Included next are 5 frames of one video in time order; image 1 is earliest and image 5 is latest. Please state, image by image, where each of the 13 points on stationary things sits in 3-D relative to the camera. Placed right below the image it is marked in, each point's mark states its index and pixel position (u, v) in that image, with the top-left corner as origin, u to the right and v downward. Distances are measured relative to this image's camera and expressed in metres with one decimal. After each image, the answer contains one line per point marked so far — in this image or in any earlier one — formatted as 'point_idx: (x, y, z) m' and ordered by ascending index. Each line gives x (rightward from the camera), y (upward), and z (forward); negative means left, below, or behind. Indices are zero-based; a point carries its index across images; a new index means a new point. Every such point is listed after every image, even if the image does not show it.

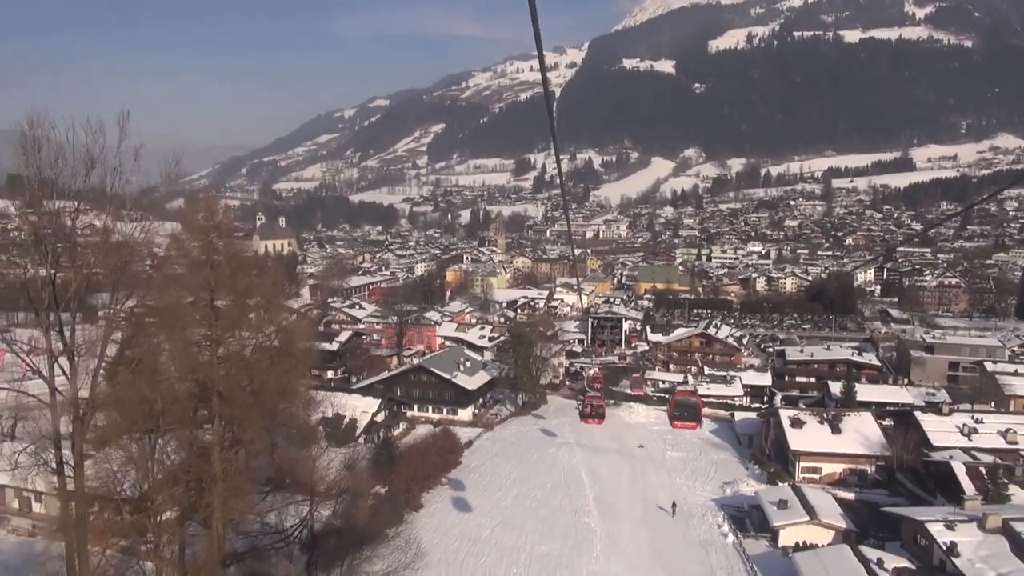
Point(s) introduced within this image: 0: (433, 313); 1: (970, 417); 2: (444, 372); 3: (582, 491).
0: (-2.2, -0.7, +18.7) m
1: (+6.4, -1.8, +9.5) m
2: (-1.2, -1.5, +12.1) m
3: (+0.9, -2.6, +8.9) m
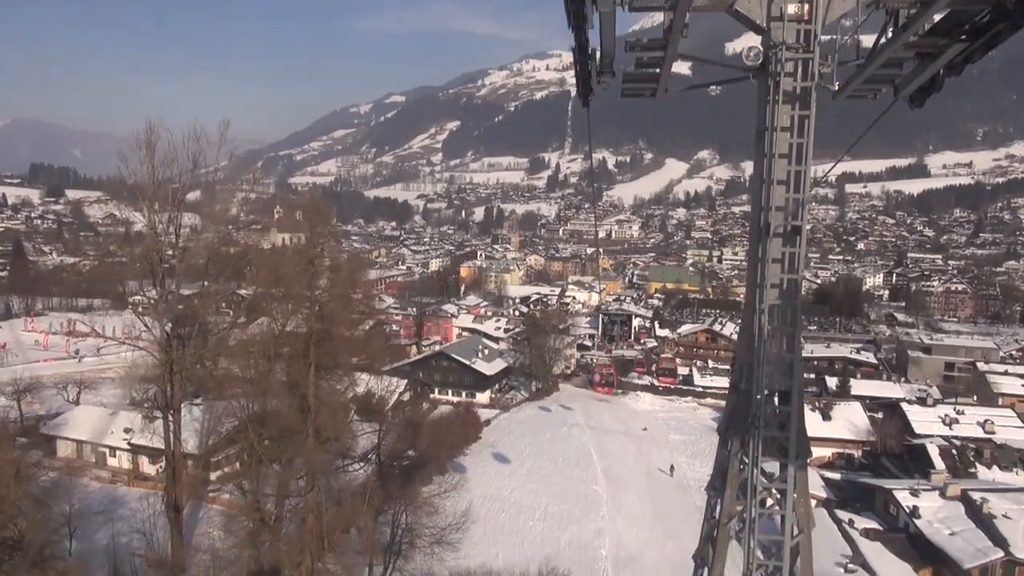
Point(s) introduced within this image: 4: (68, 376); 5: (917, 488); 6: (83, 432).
0: (-1.8, -0.5, +19.5) m
1: (+6.6, -1.8, +10.1) m
2: (-0.9, -1.3, +12.9) m
3: (+1.1, -2.5, +9.7) m
4: (-6.8, -1.3, +10.3) m
5: (+4.6, -2.2, +7.8) m
6: (-4.6, -1.5, +7.2) m
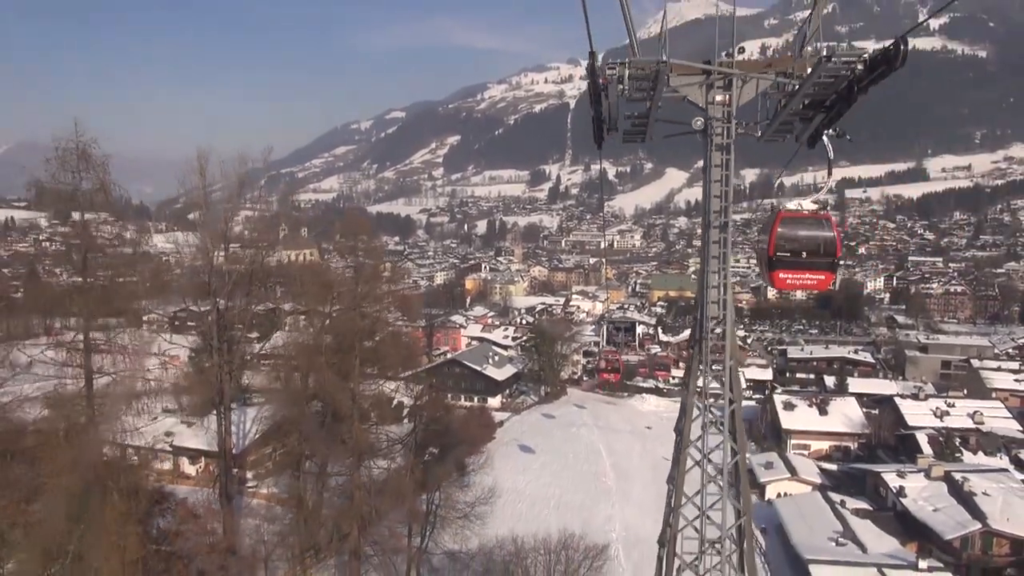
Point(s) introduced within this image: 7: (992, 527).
0: (-1.6, -0.9, +20.0) m
1: (+6.8, -1.8, +10.6) m
2: (-0.7, -1.5, +13.3) m
3: (+1.3, -2.6, +10.1) m
4: (-6.6, -1.6, +10.8) m
5: (+4.8, -2.2, +8.2) m
6: (-4.5, -1.7, +7.7) m
7: (+4.8, -2.4, +6.7) m
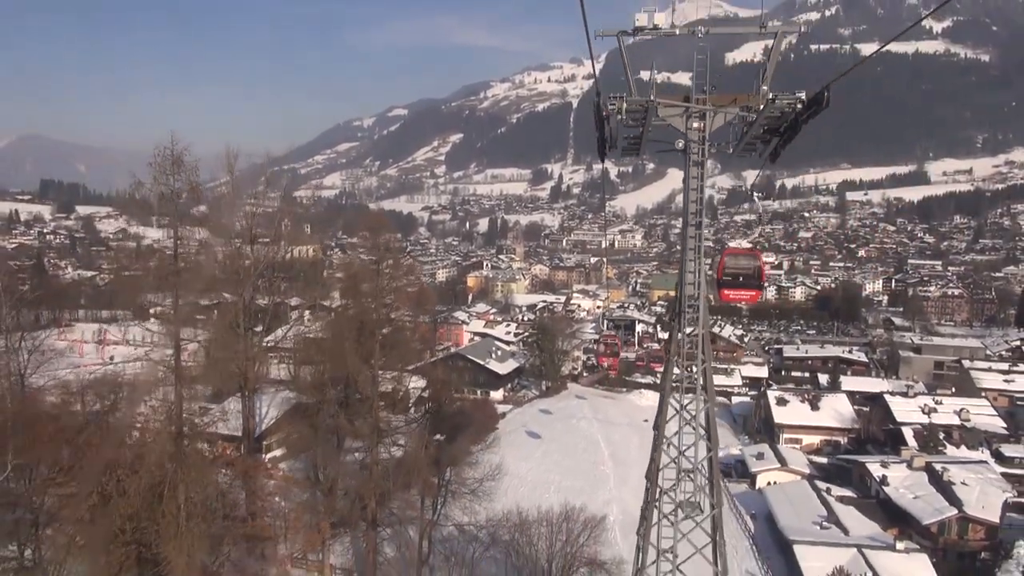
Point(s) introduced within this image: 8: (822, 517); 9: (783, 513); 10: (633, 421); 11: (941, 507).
0: (-1.5, -0.8, +20.4) m
1: (+6.8, -1.8, +10.9) m
2: (-0.7, -1.4, +13.7) m
3: (+1.3, -2.6, +10.4) m
4: (-6.6, -1.5, +11.2) m
5: (+4.8, -2.2, +8.5) m
6: (-4.4, -1.6, +8.0) m
7: (+4.8, -2.4, +7.1) m
8: (+3.4, -2.5, +7.3) m
9: (+3.1, -2.6, +7.6) m
10: (+2.2, -2.4, +12.2) m
11: (+4.6, -2.4, +7.2) m
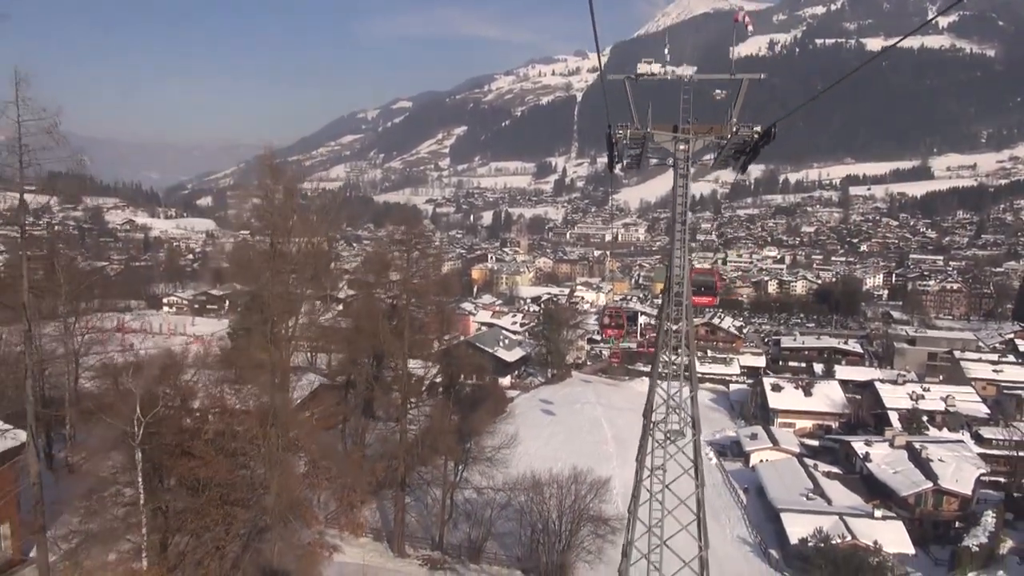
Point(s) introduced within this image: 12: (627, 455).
0: (-1.4, -0.5, +20.9) m
1: (+6.9, -1.7, +11.4) m
2: (-0.5, -1.3, +14.2) m
3: (+1.5, -2.4, +11.0) m
4: (-6.5, -1.3, +11.7) m
5: (+4.9, -2.1, +9.1) m
6: (-4.3, -1.5, +8.6) m
7: (+4.9, -2.3, +7.6) m
8: (+3.5, -2.4, +7.8) m
9: (+3.2, -2.5, +8.1) m
10: (+2.3, -2.3, +12.8) m
11: (+4.7, -2.3, +7.7) m
12: (+1.7, -2.6, +10.0) m
